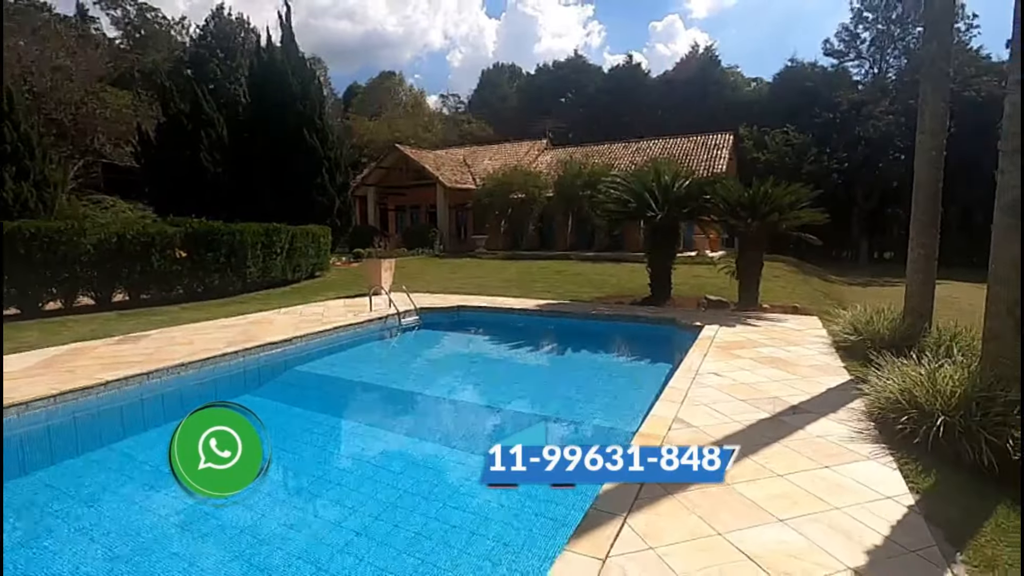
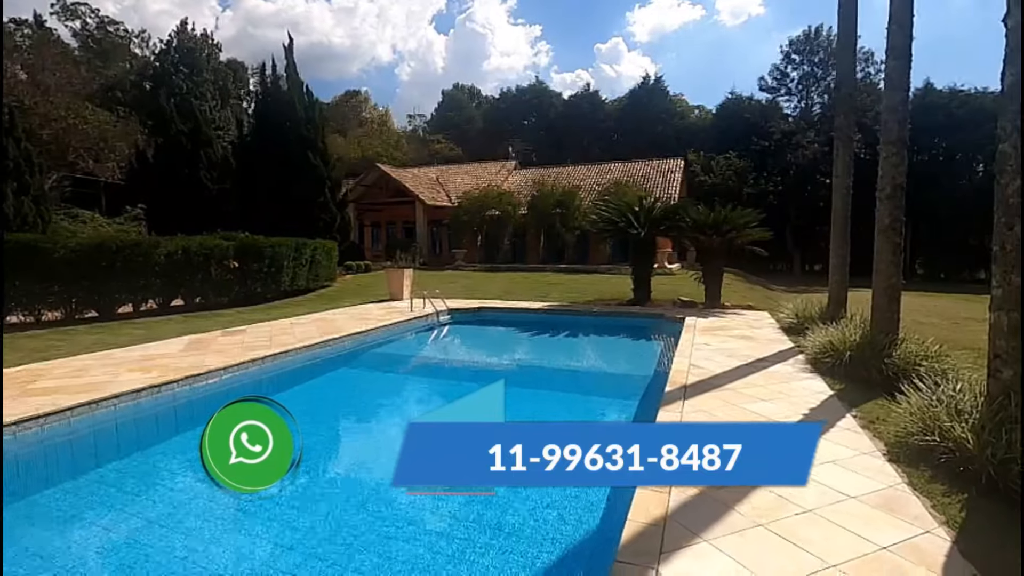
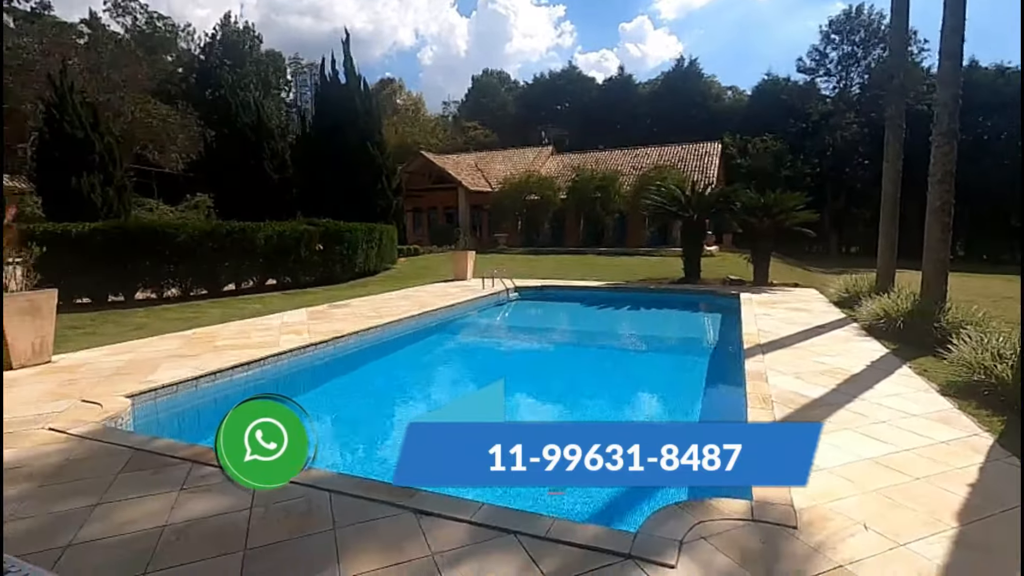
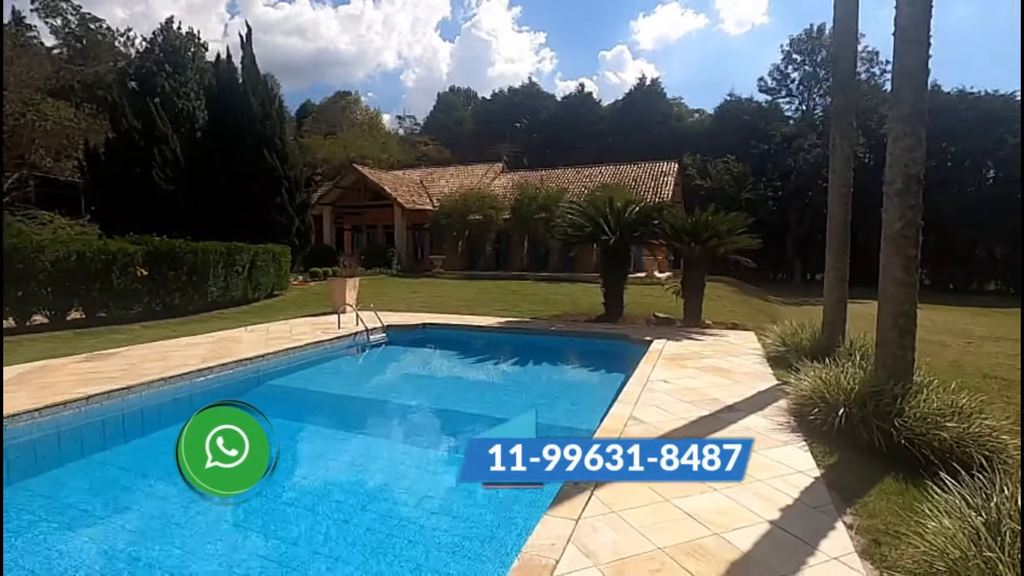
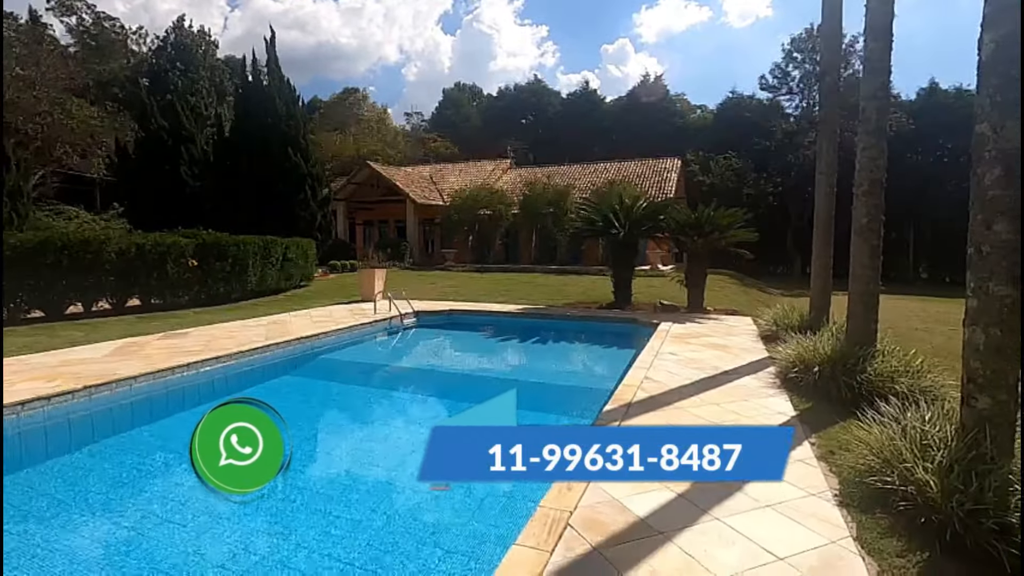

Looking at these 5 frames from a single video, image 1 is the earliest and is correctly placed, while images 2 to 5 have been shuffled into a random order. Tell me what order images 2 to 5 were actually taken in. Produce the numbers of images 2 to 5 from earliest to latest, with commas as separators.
4, 5, 2, 3
